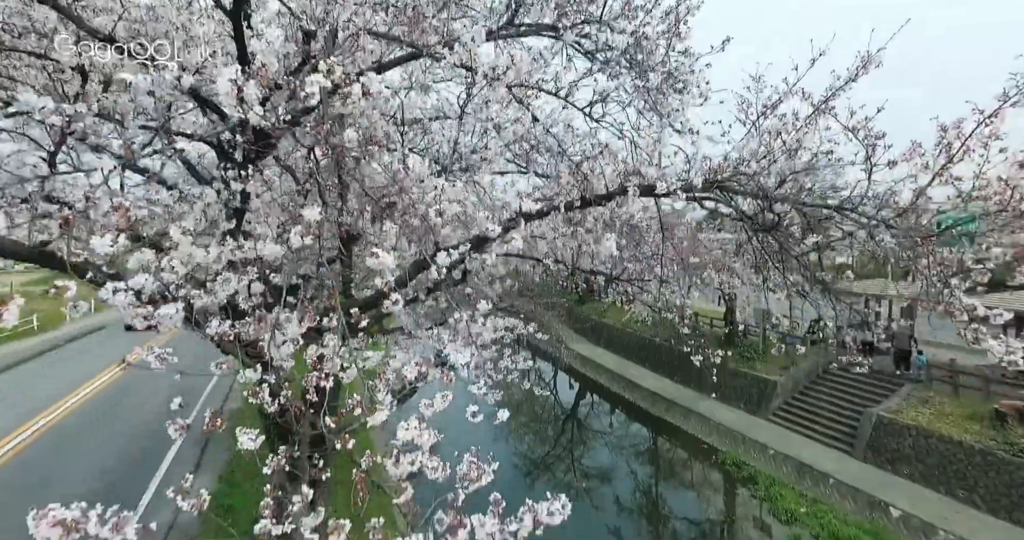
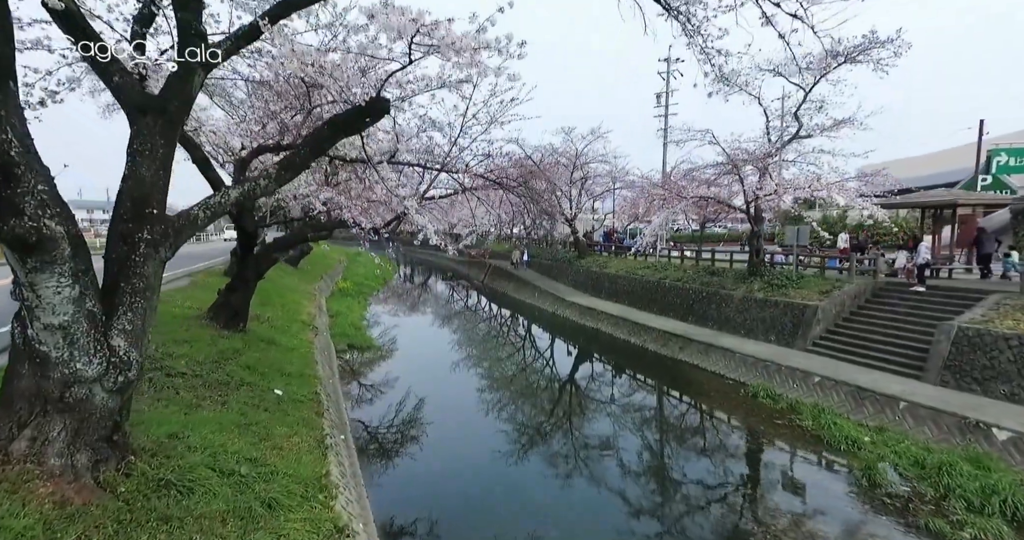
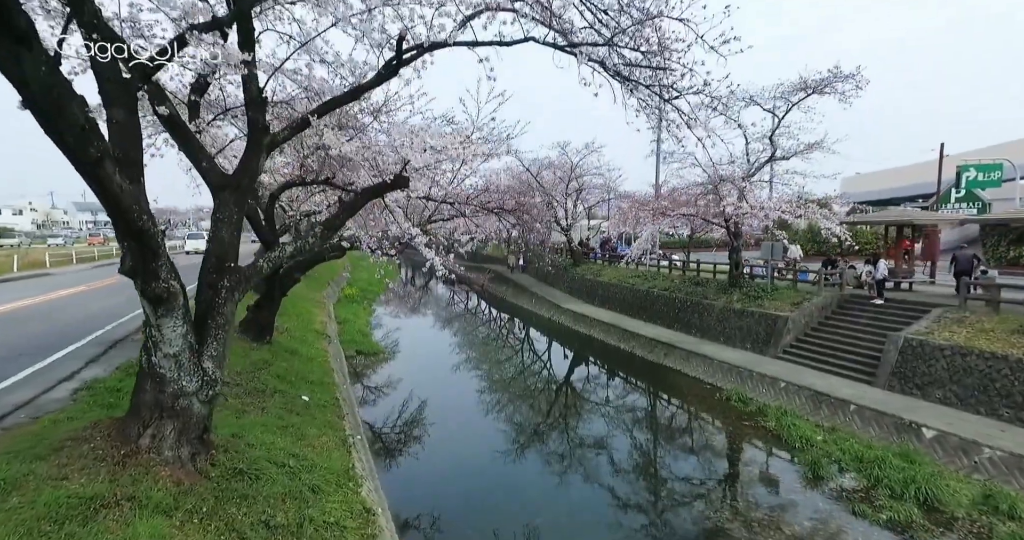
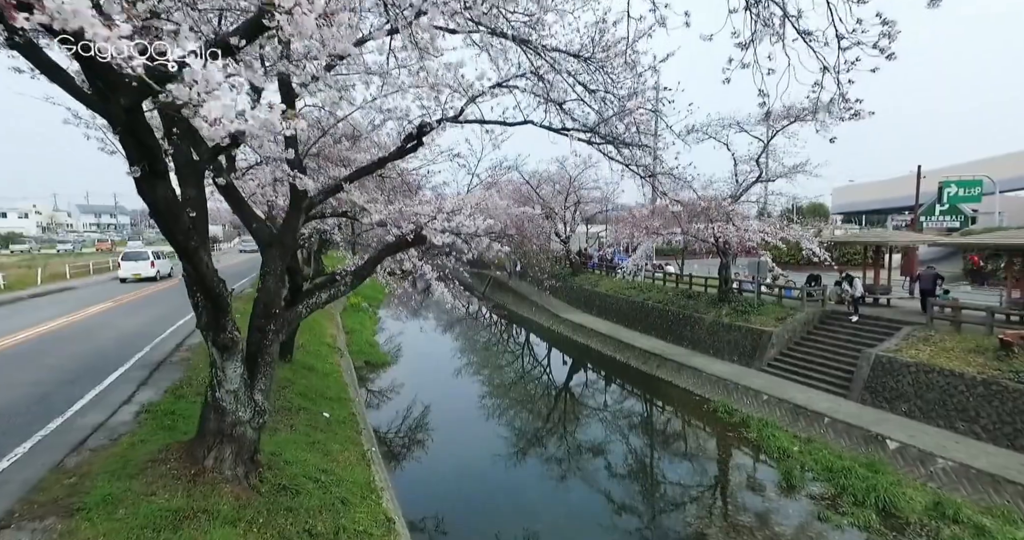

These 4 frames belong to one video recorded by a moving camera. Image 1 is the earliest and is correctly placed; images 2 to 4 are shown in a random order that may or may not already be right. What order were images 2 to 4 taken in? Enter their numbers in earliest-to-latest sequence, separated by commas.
4, 3, 2
